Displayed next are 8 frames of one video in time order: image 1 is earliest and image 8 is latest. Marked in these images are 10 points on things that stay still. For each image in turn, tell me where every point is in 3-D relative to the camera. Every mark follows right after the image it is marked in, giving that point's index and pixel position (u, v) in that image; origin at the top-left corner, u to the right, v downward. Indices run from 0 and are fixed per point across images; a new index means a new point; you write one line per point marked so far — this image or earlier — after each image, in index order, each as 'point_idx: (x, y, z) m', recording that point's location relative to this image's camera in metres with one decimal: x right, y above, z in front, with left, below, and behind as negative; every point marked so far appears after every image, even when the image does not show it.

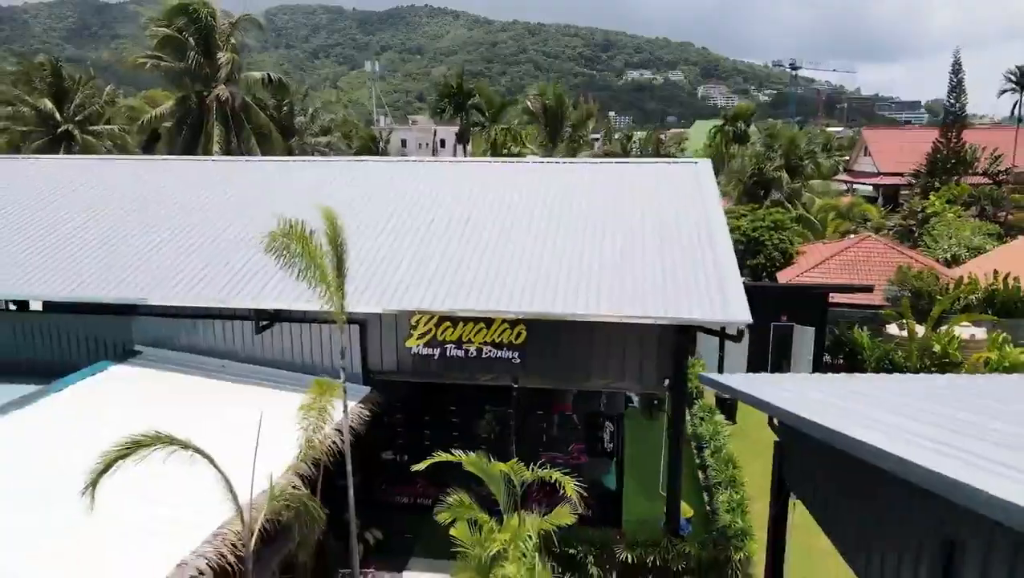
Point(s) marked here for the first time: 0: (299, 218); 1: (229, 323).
0: (-2.3, +0.7, +10.6) m
1: (-2.5, -0.3, +8.8) m
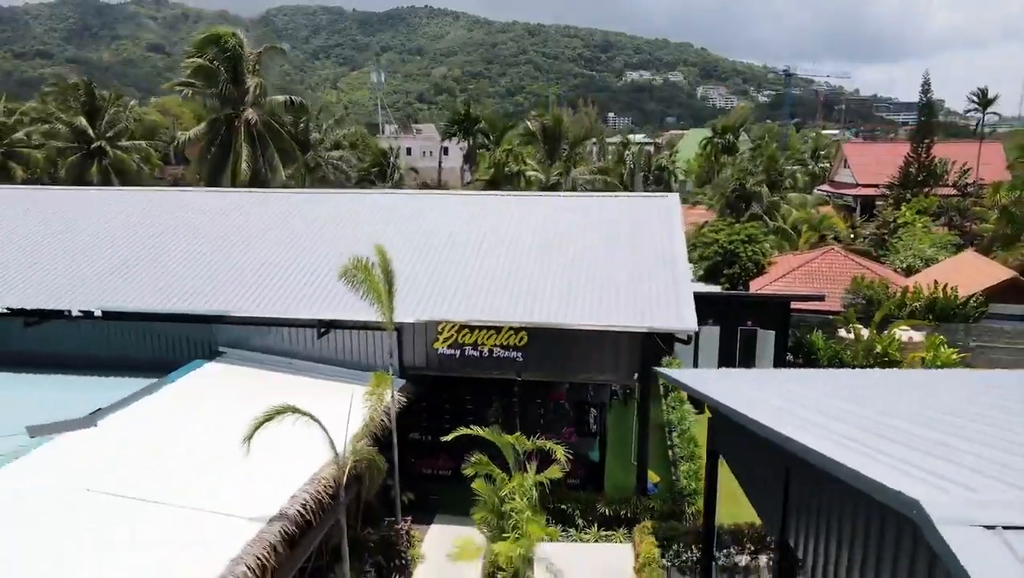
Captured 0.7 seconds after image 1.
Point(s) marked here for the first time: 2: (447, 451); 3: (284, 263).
0: (-2.2, +0.6, +13.0) m
1: (-2.4, -0.4, +11.2) m
2: (-0.8, -1.9, +11.6) m
3: (-2.9, +0.3, +12.3) m
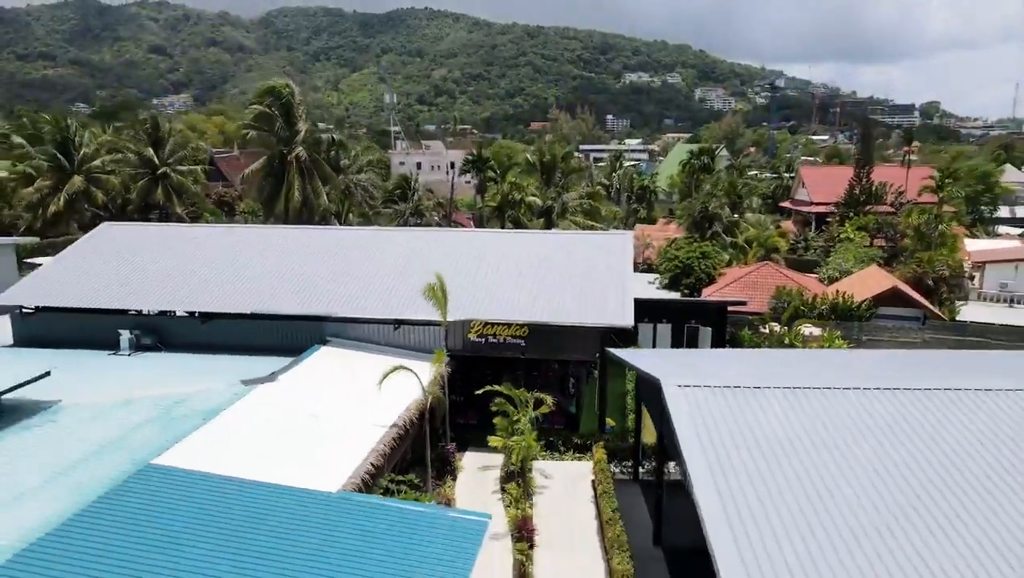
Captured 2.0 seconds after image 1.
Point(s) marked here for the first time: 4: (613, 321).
0: (-2.1, +0.4, +18.9) m
1: (-2.3, -0.6, +17.1) m
2: (-0.7, -2.1, +17.6) m
3: (-2.8, +0.1, +18.3) m
4: (+1.7, -0.6, +16.4) m
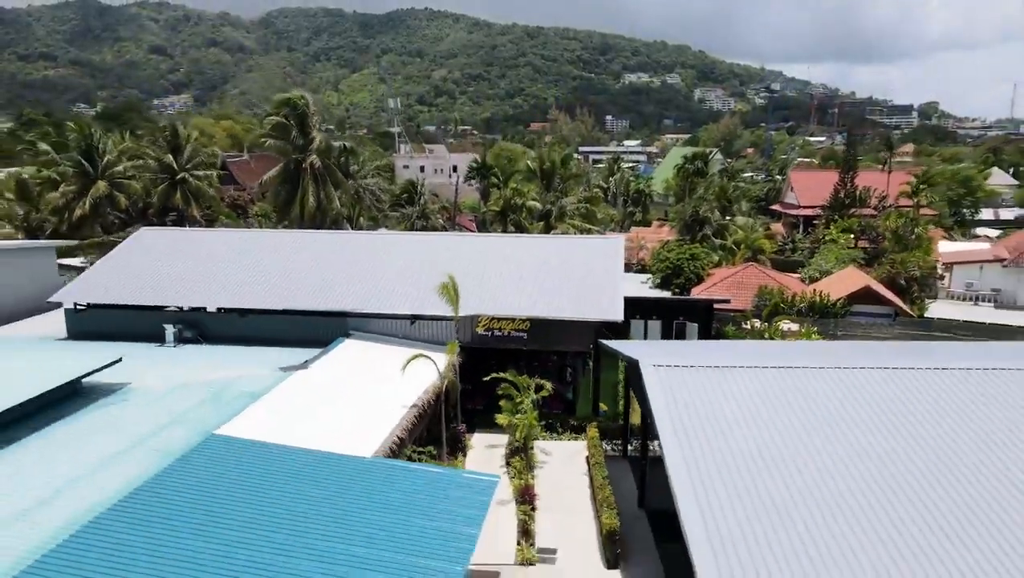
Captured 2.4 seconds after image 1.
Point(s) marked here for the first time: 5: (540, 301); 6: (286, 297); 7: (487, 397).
0: (-2.1, +0.4, +20.9) m
1: (-2.2, -0.6, +19.1) m
2: (-0.6, -2.1, +19.6) m
3: (-2.7, +0.1, +20.3) m
4: (+1.7, -0.5, +18.4) m
5: (+0.5, -0.2, +19.1) m
6: (-4.5, -0.2, +19.7) m
7: (-0.5, -2.1, +19.6) m
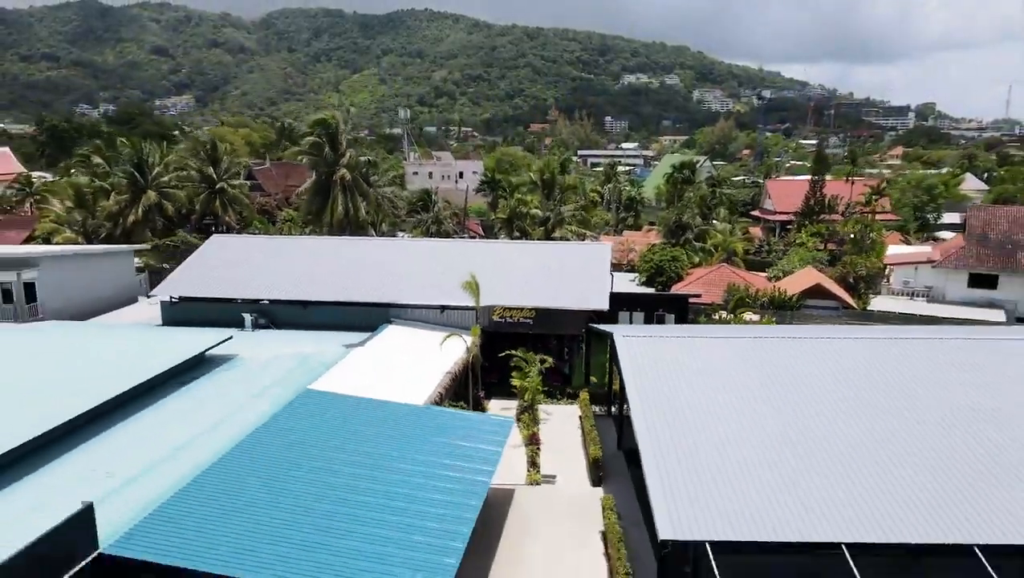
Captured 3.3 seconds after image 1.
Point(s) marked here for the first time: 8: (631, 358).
0: (-1.9, +0.5, +25.8) m
1: (-2.0, -0.5, +24.0) m
2: (-0.4, -2.0, +24.4) m
3: (-2.5, +0.2, +25.1) m
4: (+1.9, -0.4, +23.2) m
5: (+0.8, -0.1, +23.9) m
6: (-4.3, -0.1, +24.5) m
7: (-0.3, -2.0, +24.4) m
8: (+2.0, -1.1, +16.2) m
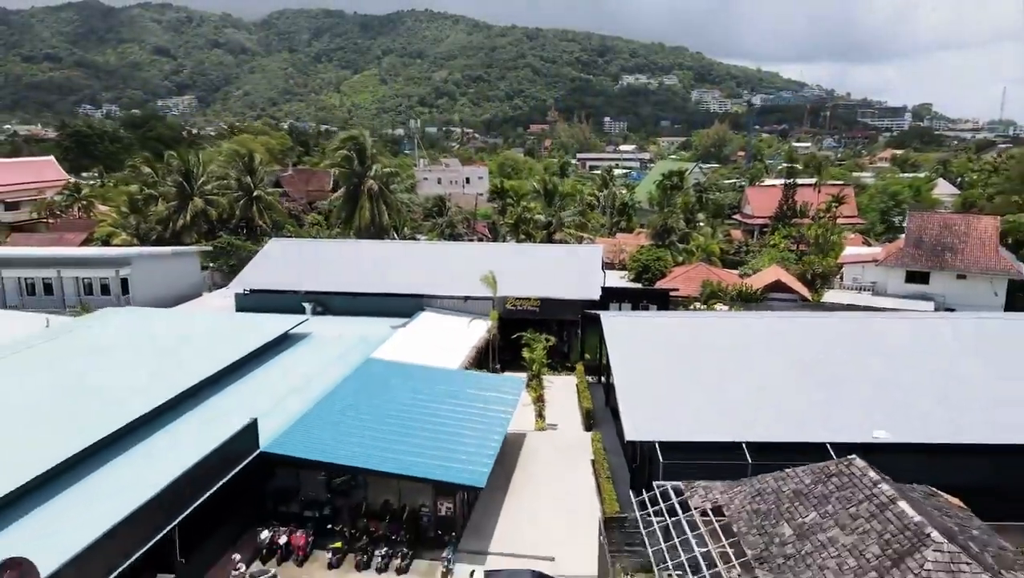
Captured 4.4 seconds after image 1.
0: (-1.6, +0.7, +31.4) m
1: (-1.8, -0.3, +29.6) m
2: (-0.1, -1.8, +30.0) m
3: (-2.2, +0.4, +30.7) m
4: (+2.2, -0.3, +28.8) m
5: (+1.0, 0.0, +29.5) m
6: (-4.0, +0.1, +30.1) m
7: (0.0, -1.9, +30.0) m
8: (+2.3, -0.9, +21.8) m
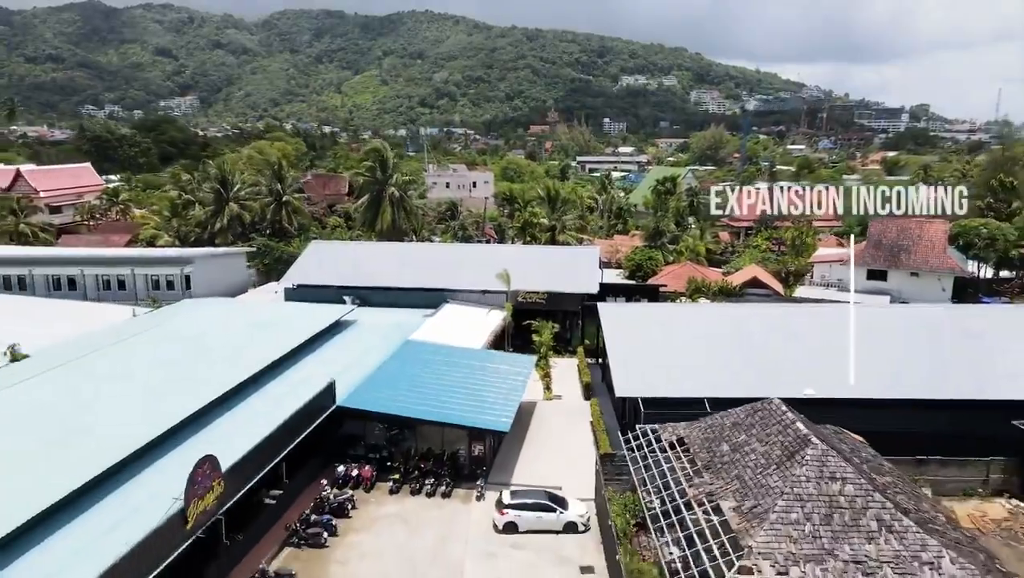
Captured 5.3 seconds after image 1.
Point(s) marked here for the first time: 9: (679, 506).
0: (-1.2, +0.9, +36.4) m
1: (-1.4, -0.2, +34.6) m
2: (+0.3, -1.6, +35.0) m
3: (-1.8, +0.6, +35.7) m
4: (+2.6, -0.1, +33.8) m
5: (+1.4, +0.2, +34.5) m
6: (-3.7, +0.2, +35.1) m
7: (+0.4, -1.7, +35.0) m
8: (+2.6, -0.7, +26.8) m
9: (+2.6, -3.4, +15.4) m
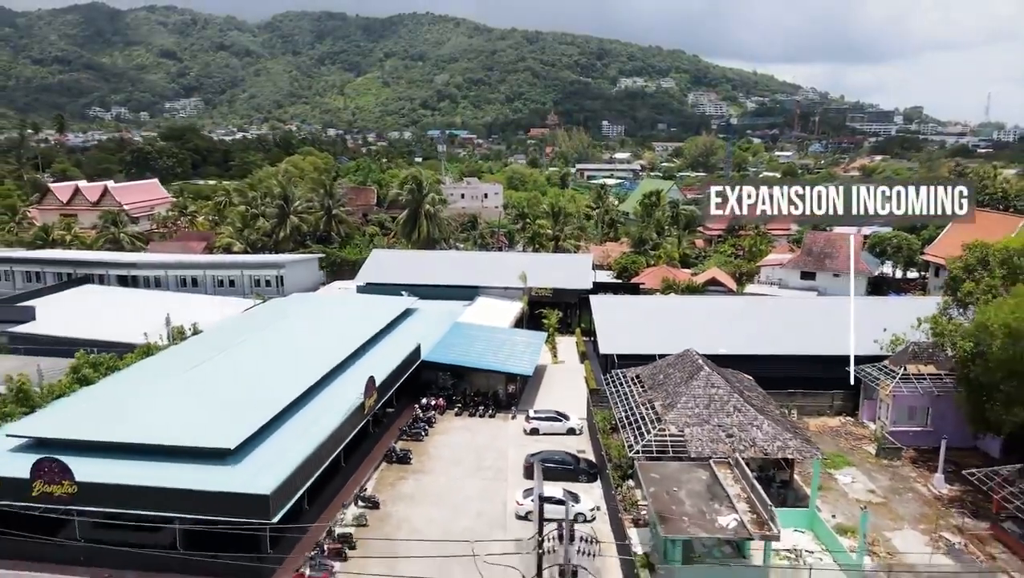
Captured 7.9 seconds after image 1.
0: (-0.5, +1.0, +48.2) m
1: (-0.7, 0.0, +46.4) m
2: (+1.0, -1.5, +46.9) m
3: (-1.1, +0.7, +47.6) m
4: (+3.3, 0.0, +45.7) m
5: (+2.1, +0.3, +46.3) m
6: (-3.0, +0.4, +46.9) m
7: (+1.1, -1.6, +46.9) m
8: (+3.4, -0.6, +38.6) m
9: (+3.3, -3.3, +27.3) m
